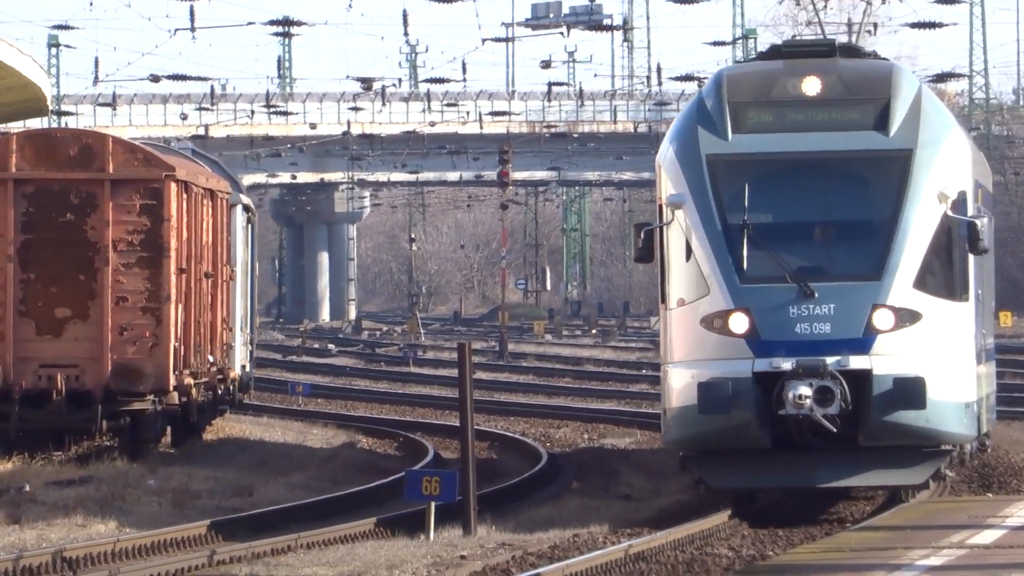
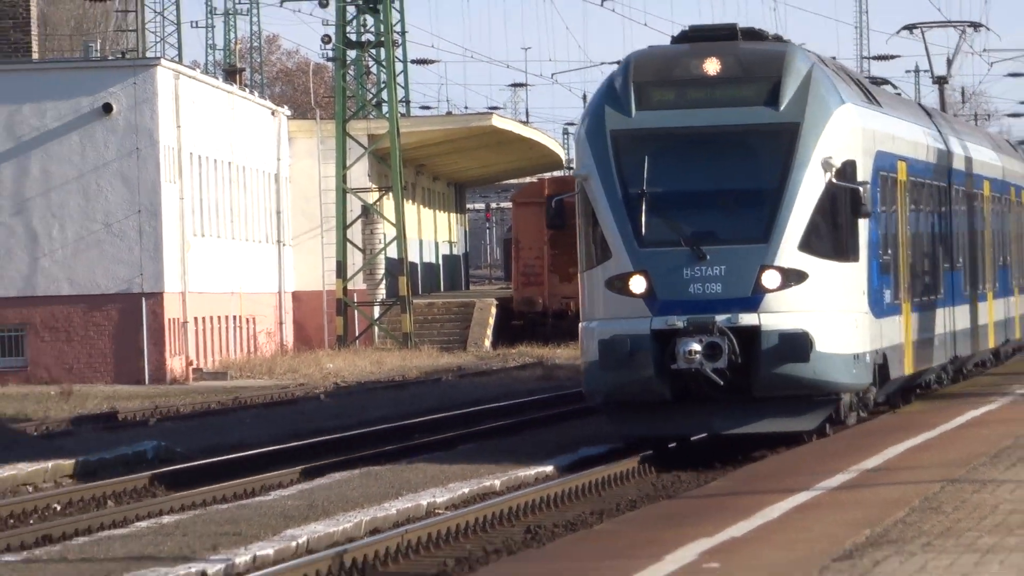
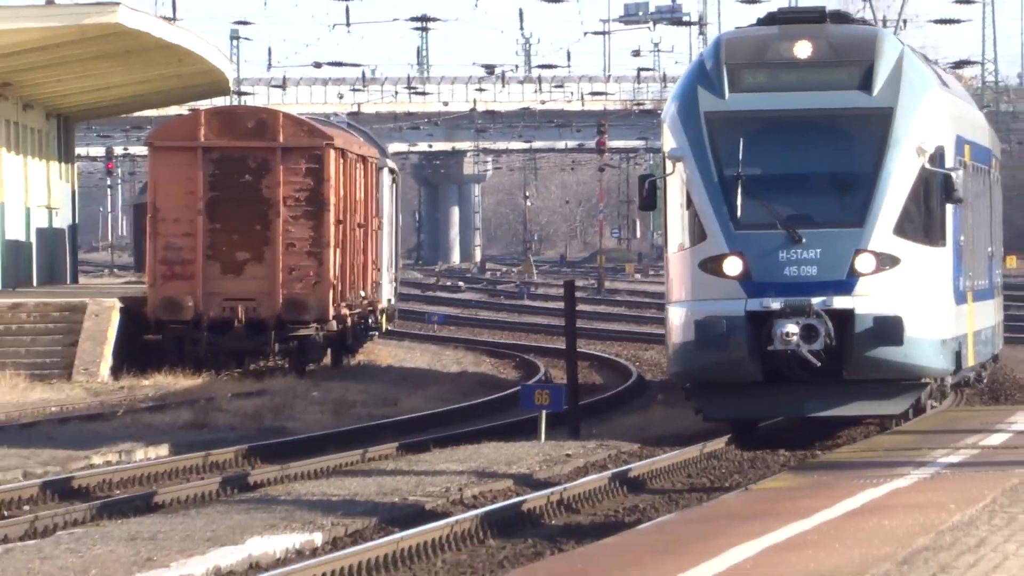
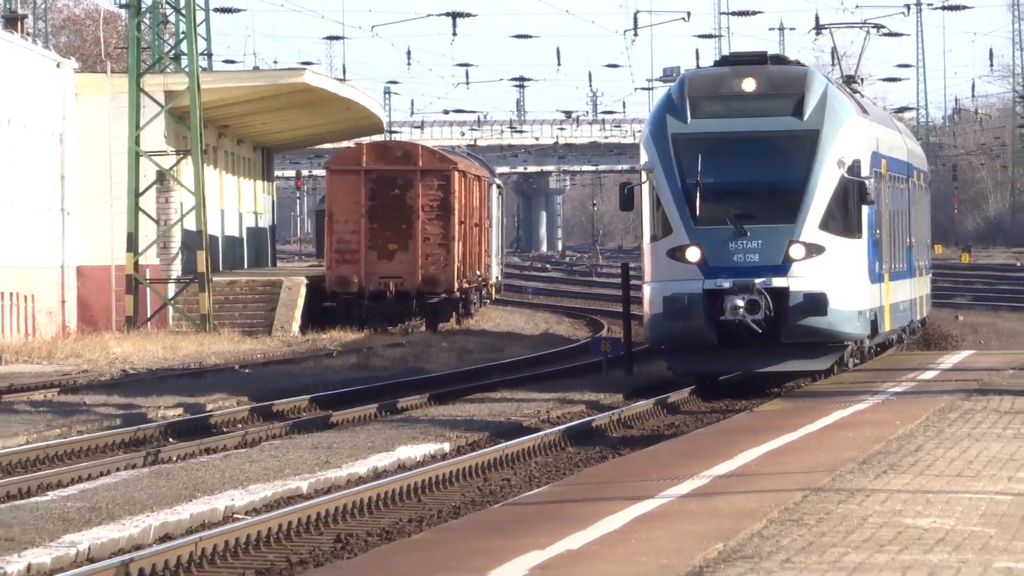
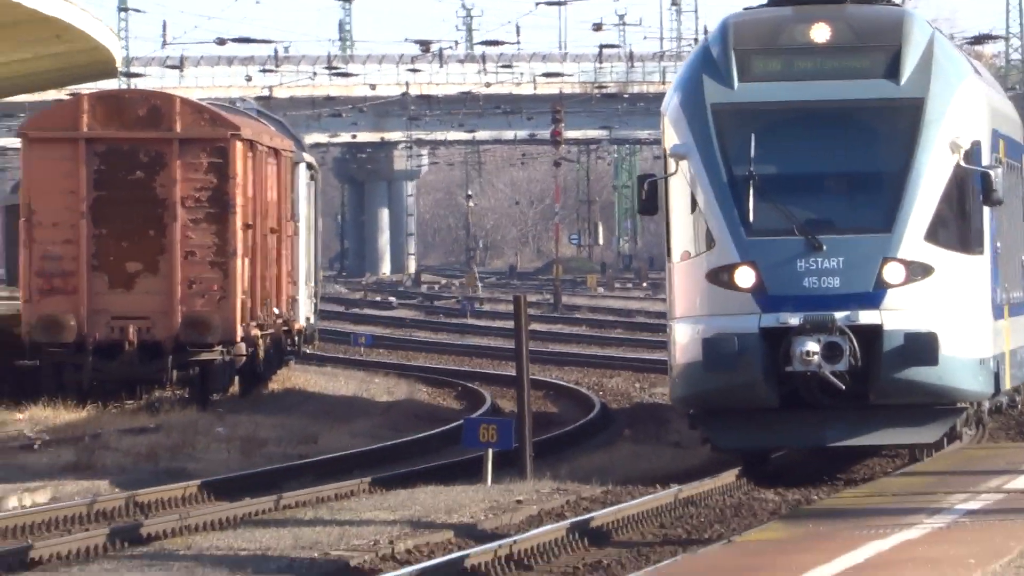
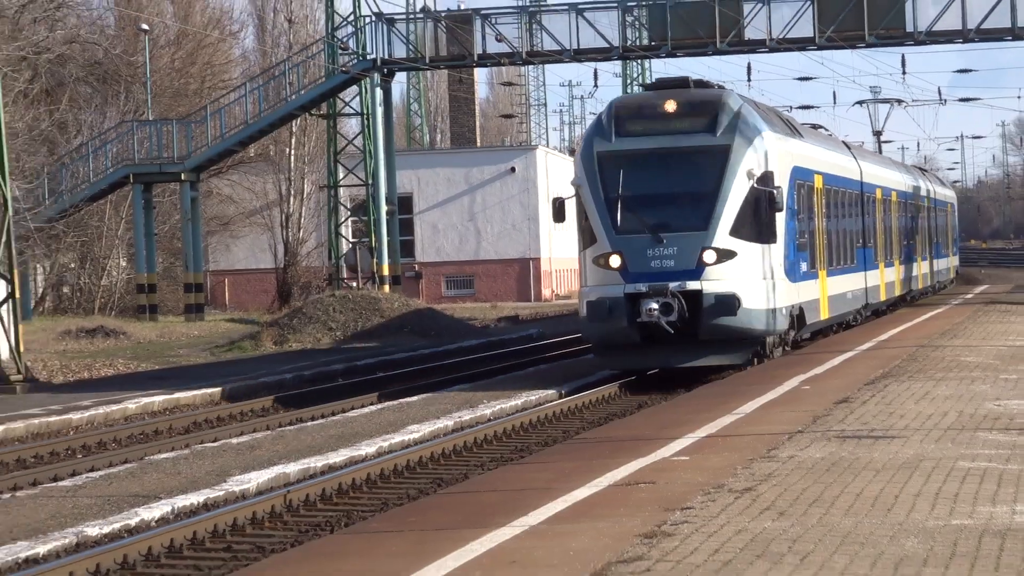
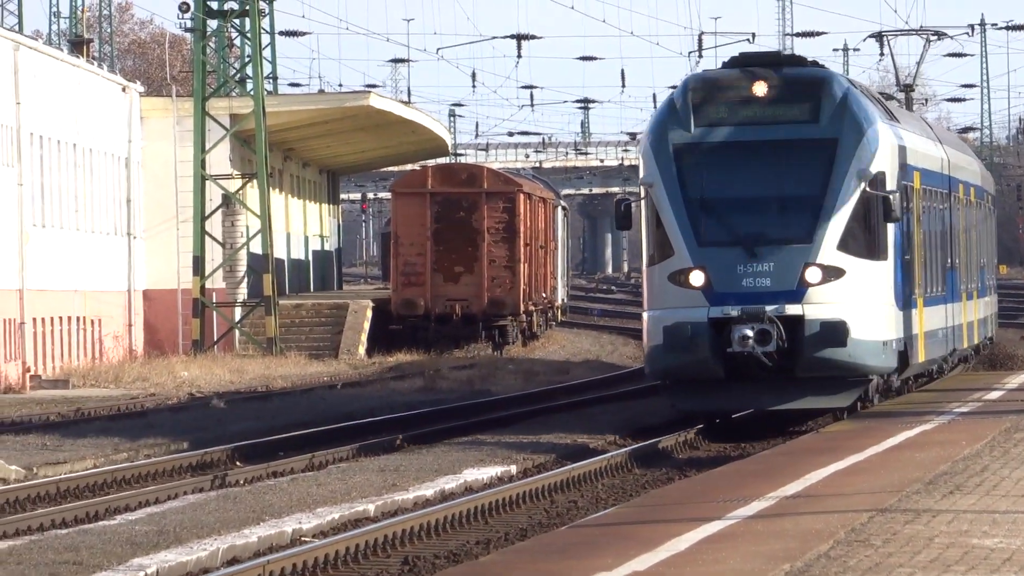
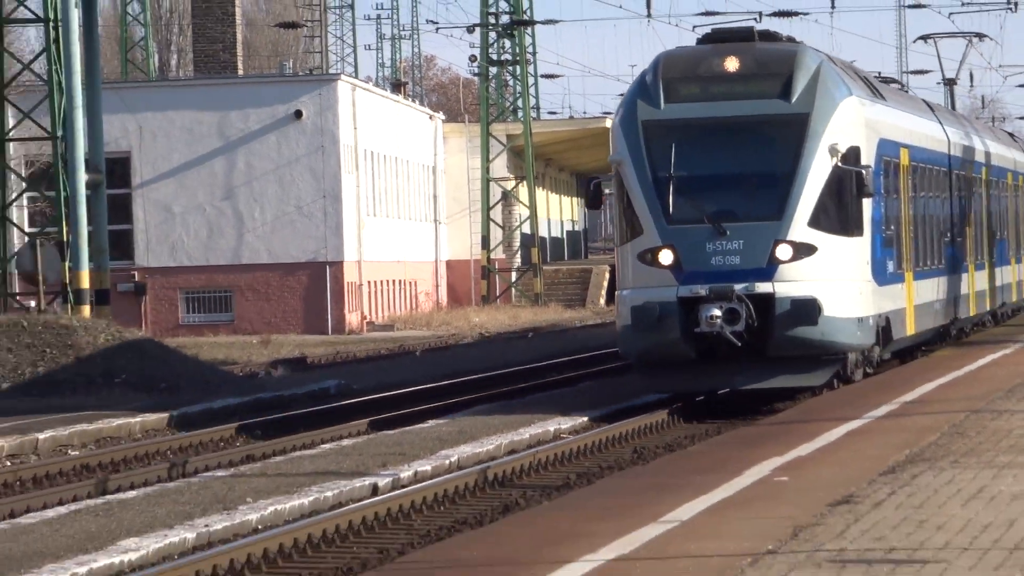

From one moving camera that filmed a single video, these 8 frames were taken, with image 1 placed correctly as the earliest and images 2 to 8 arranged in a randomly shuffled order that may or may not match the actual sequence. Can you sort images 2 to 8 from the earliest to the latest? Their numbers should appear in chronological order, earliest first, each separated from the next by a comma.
5, 3, 4, 7, 2, 8, 6
